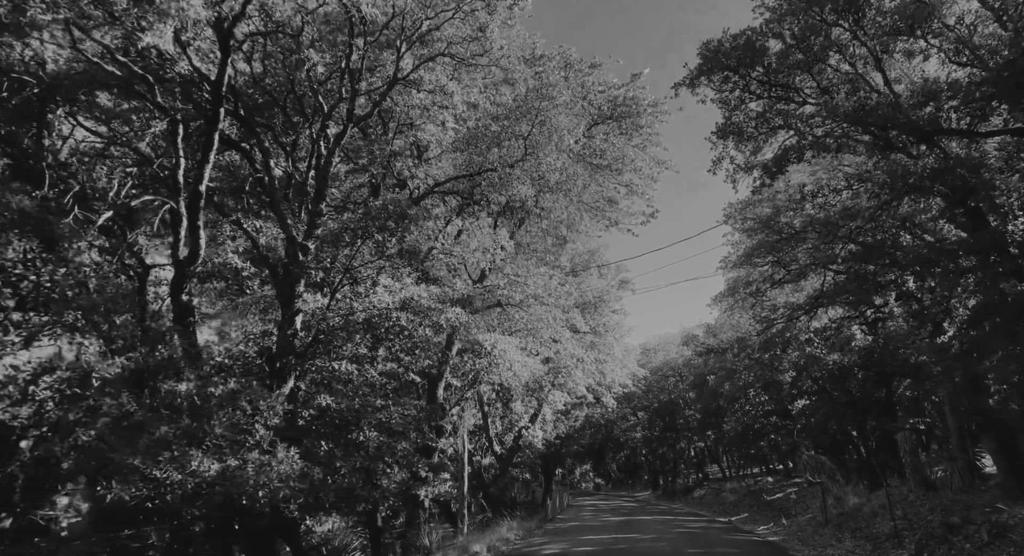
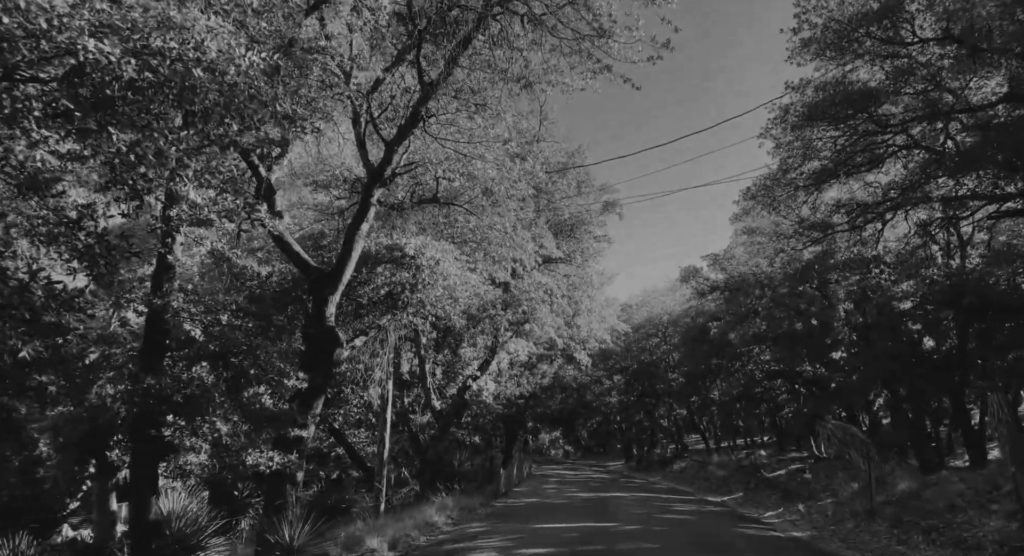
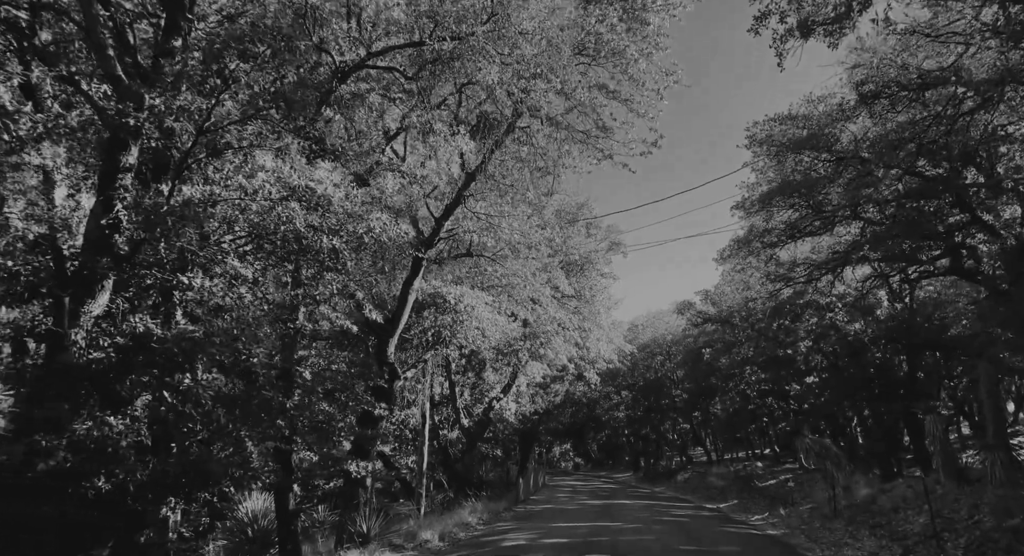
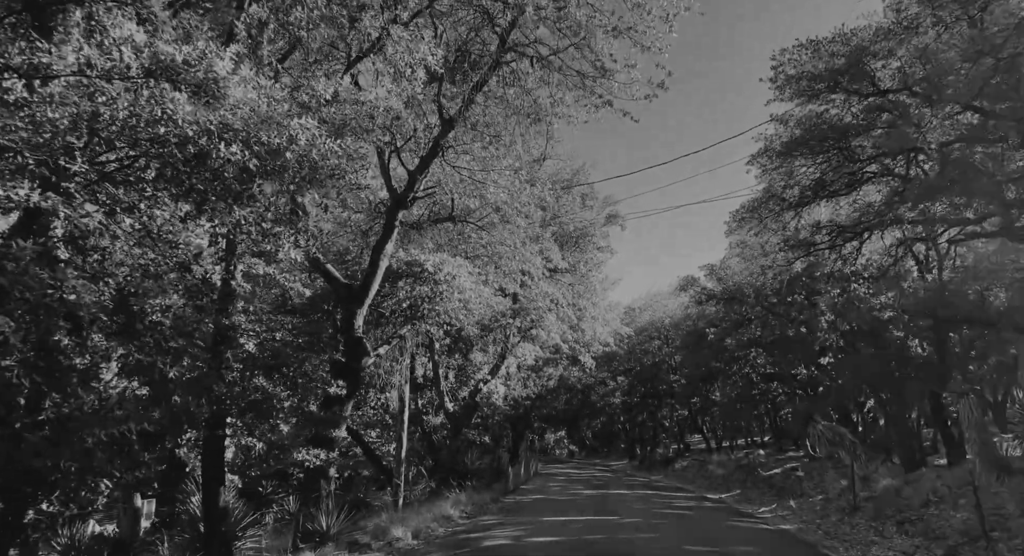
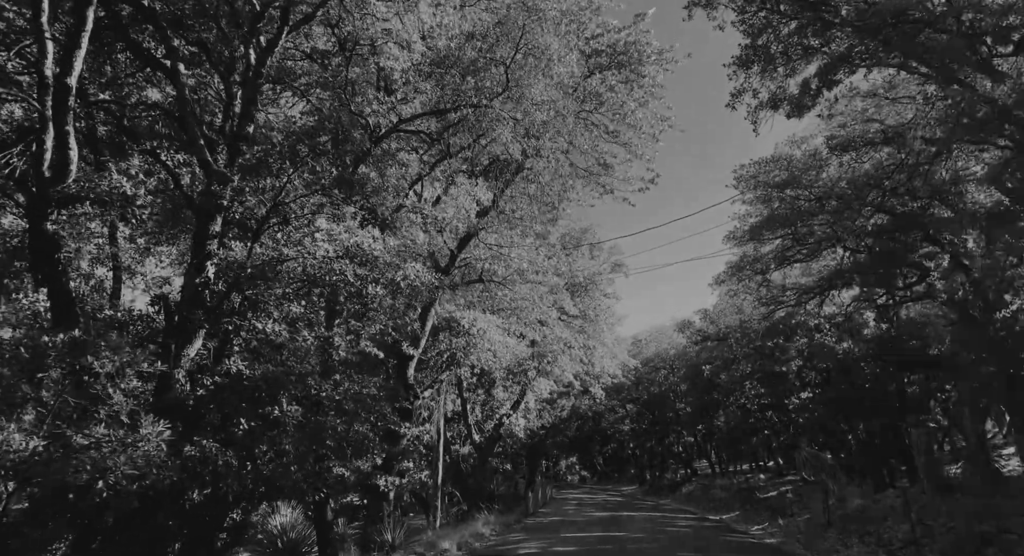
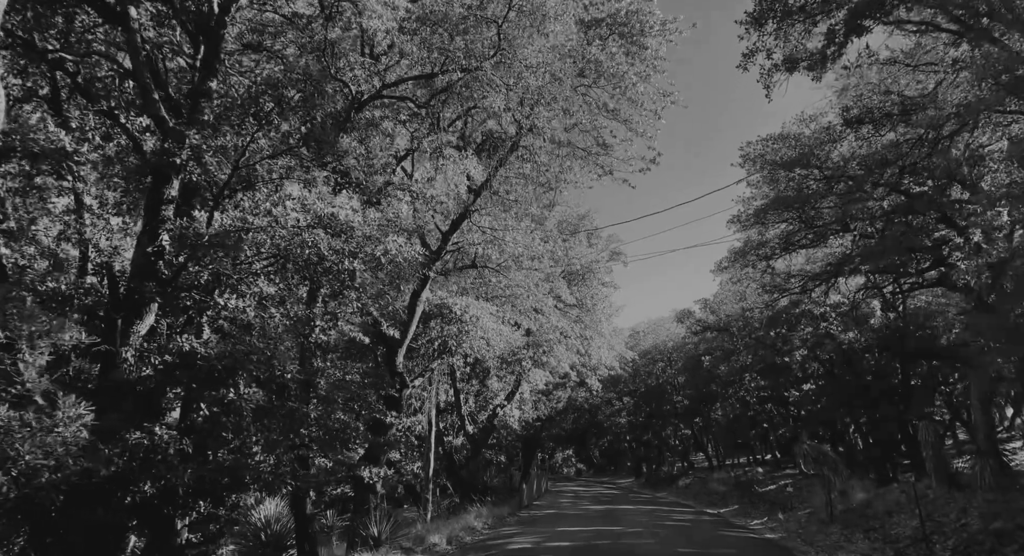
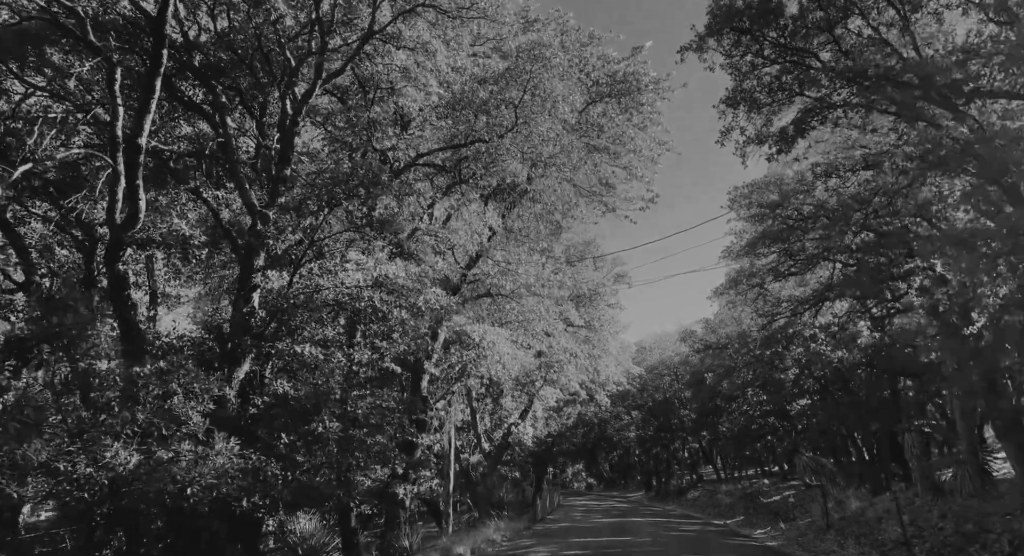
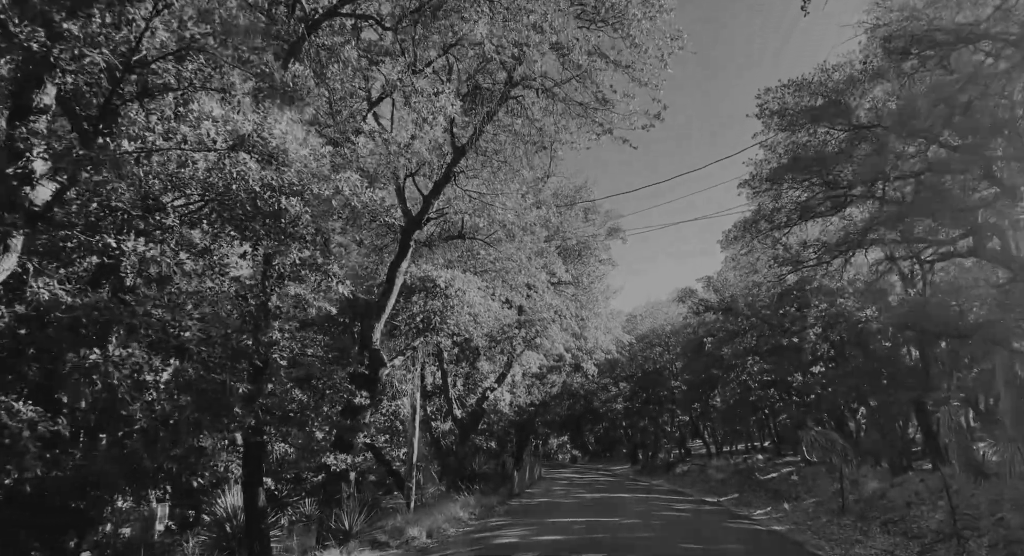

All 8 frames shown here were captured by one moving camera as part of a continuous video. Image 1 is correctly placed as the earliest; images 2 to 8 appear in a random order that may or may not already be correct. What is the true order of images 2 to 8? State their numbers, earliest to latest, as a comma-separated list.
7, 5, 6, 3, 8, 4, 2
